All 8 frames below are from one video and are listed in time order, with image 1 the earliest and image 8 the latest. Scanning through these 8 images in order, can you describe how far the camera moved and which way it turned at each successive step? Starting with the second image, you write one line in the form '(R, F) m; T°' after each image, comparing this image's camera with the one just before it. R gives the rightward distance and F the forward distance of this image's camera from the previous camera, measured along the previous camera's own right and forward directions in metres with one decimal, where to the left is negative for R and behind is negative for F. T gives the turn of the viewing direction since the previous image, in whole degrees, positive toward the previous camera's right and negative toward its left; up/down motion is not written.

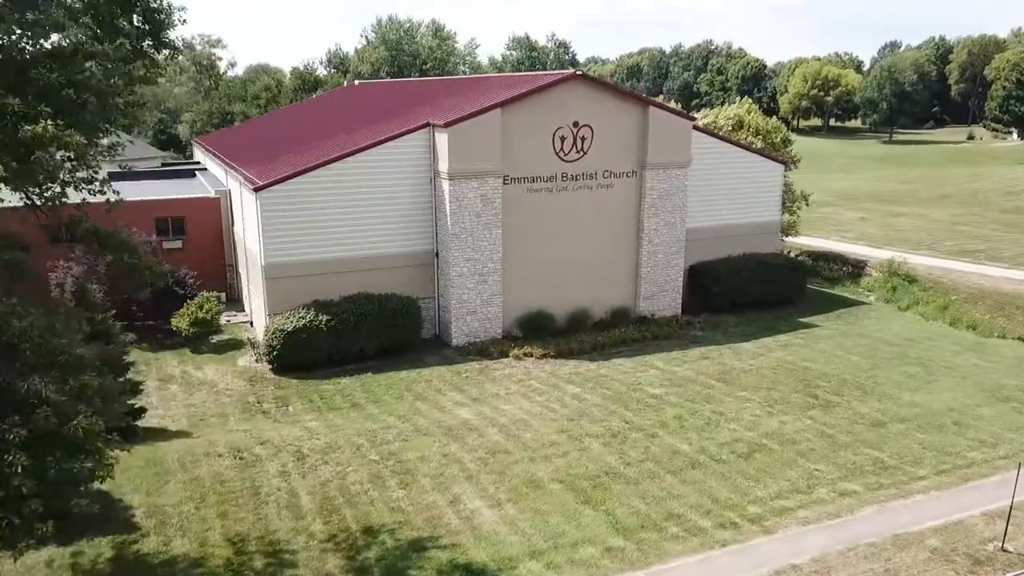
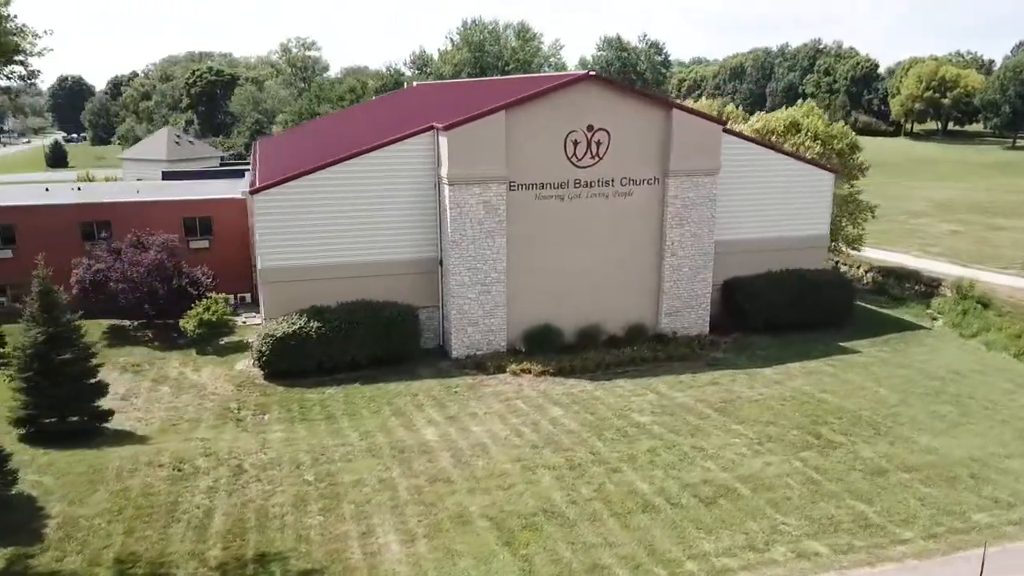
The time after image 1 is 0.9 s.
(+2.6, +1.2) m; -7°
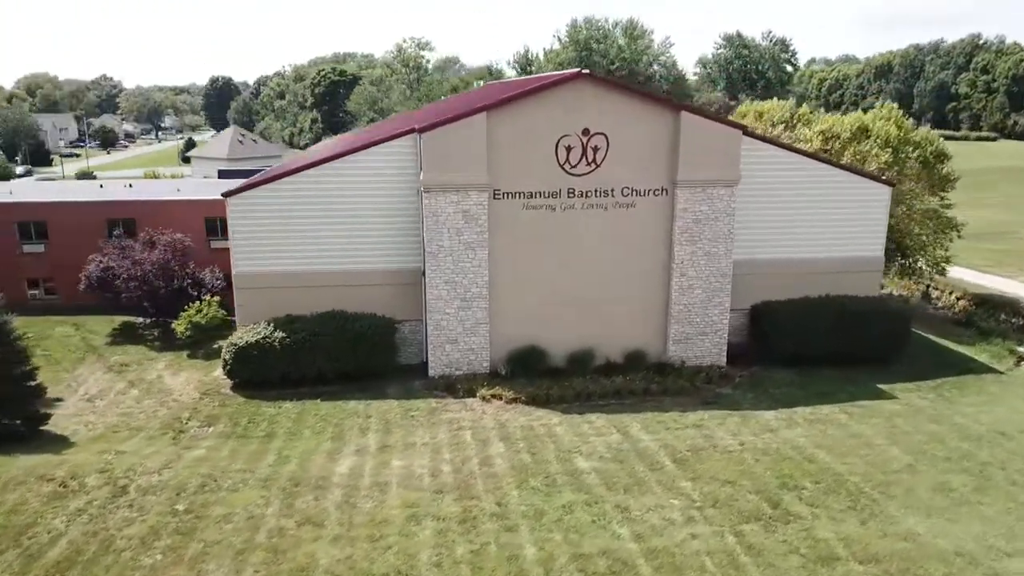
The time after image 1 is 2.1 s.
(+3.6, +2.0) m; -10°
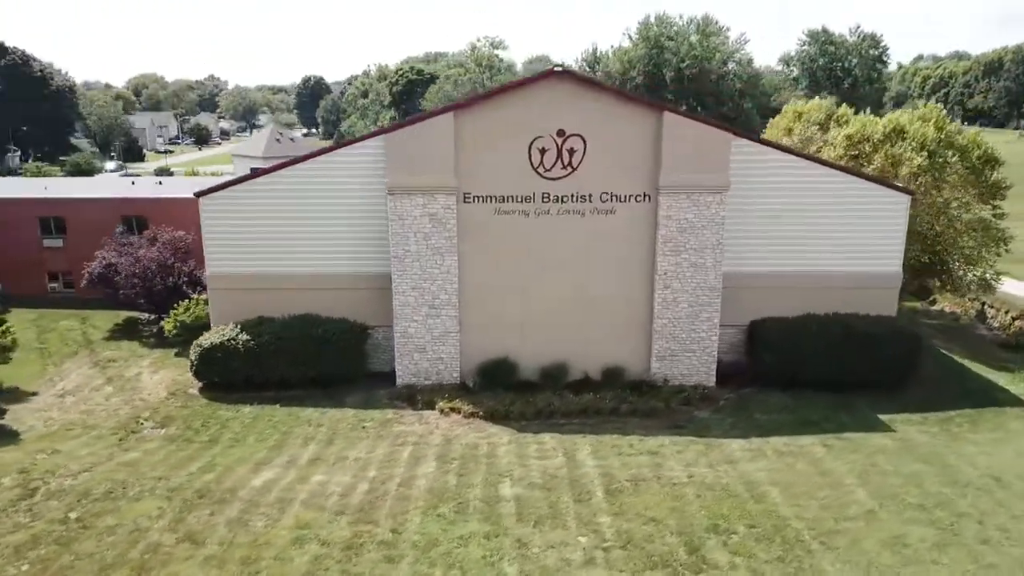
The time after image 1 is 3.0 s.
(+2.8, +1.1) m; -7°
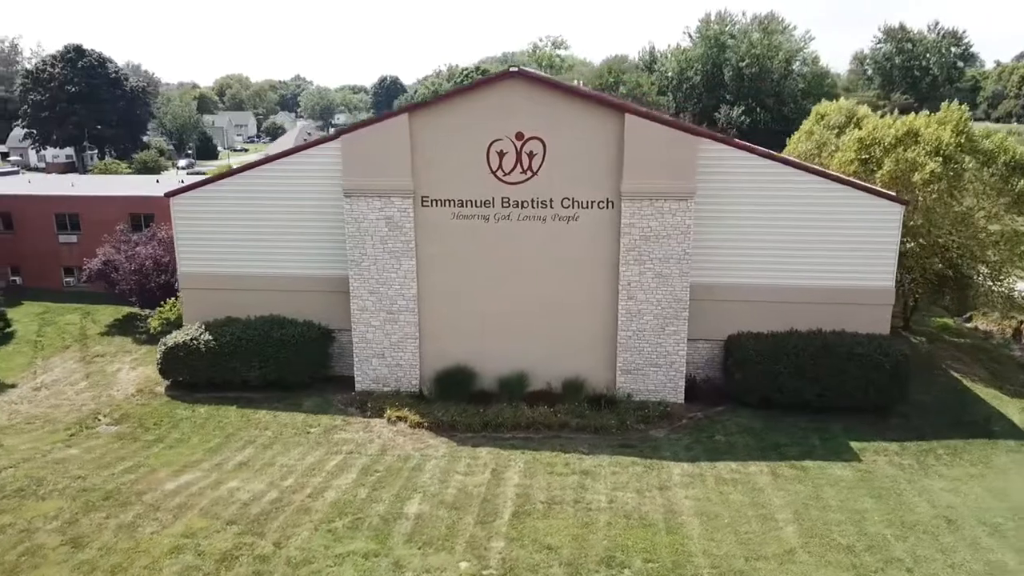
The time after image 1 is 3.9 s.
(+2.7, +0.7) m; -6°
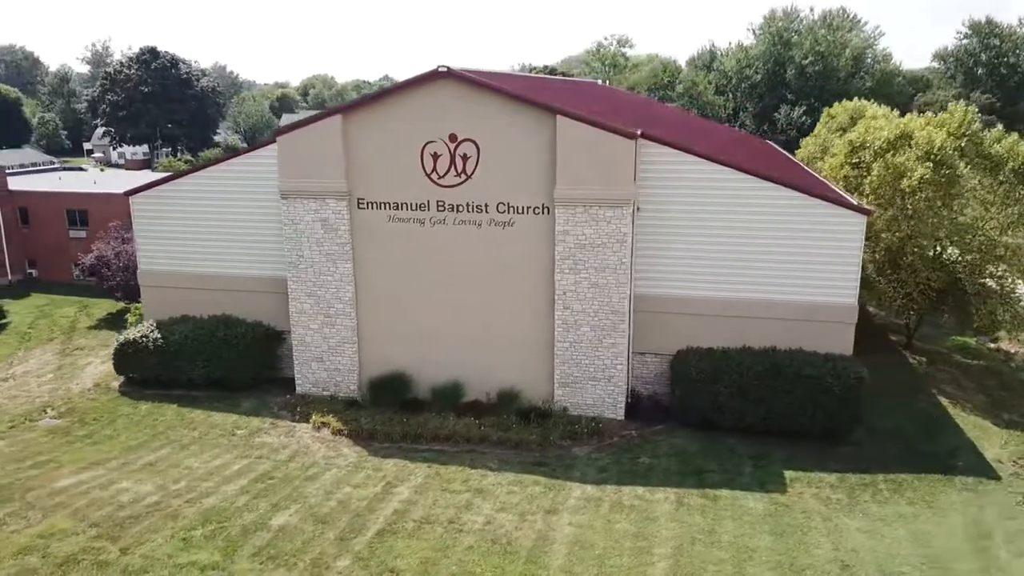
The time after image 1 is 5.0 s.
(+3.2, +0.8) m; -6°
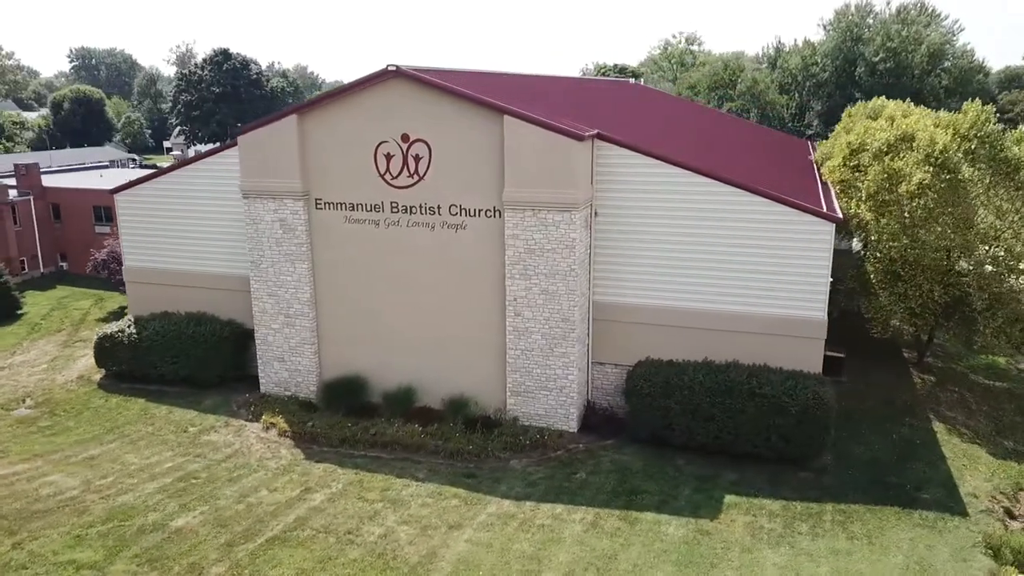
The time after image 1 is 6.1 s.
(+2.7, +0.6) m; -6°
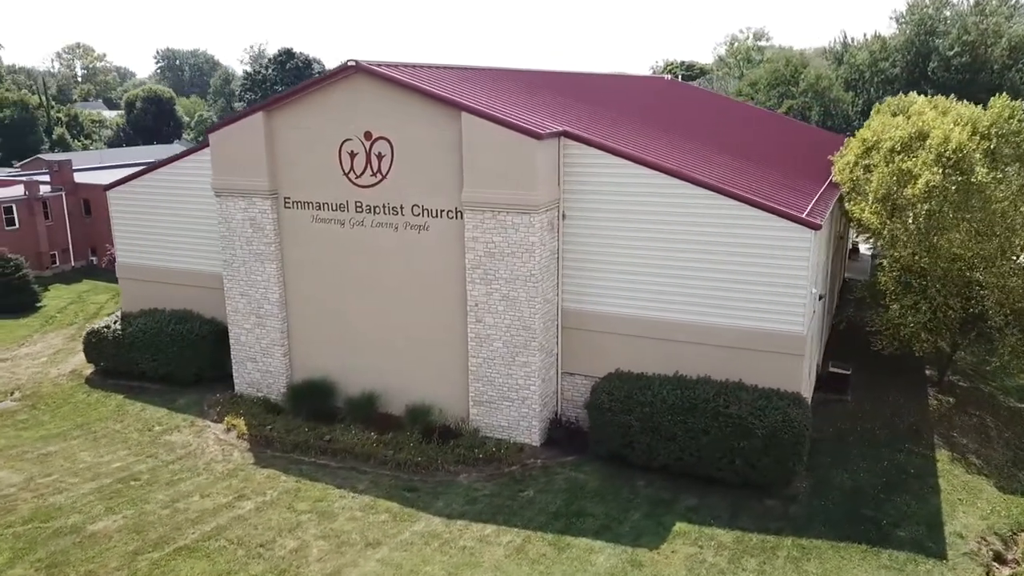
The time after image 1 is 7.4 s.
(+2.2, +0.9) m; -5°
